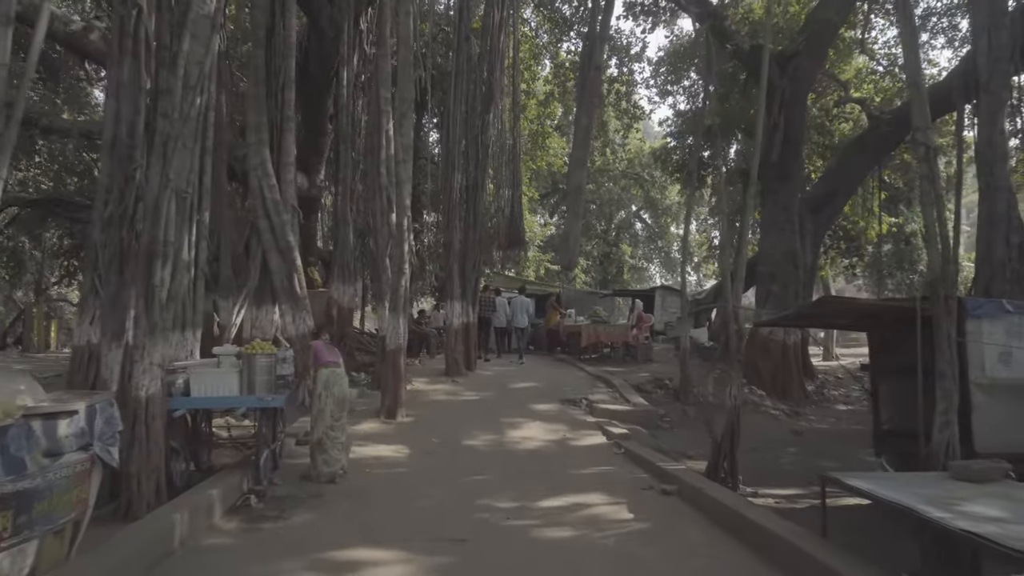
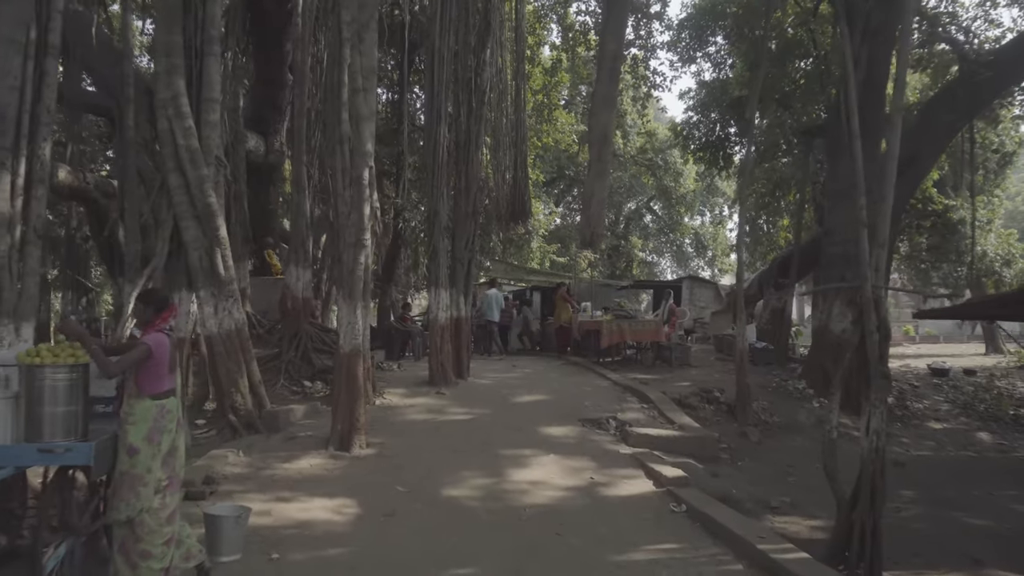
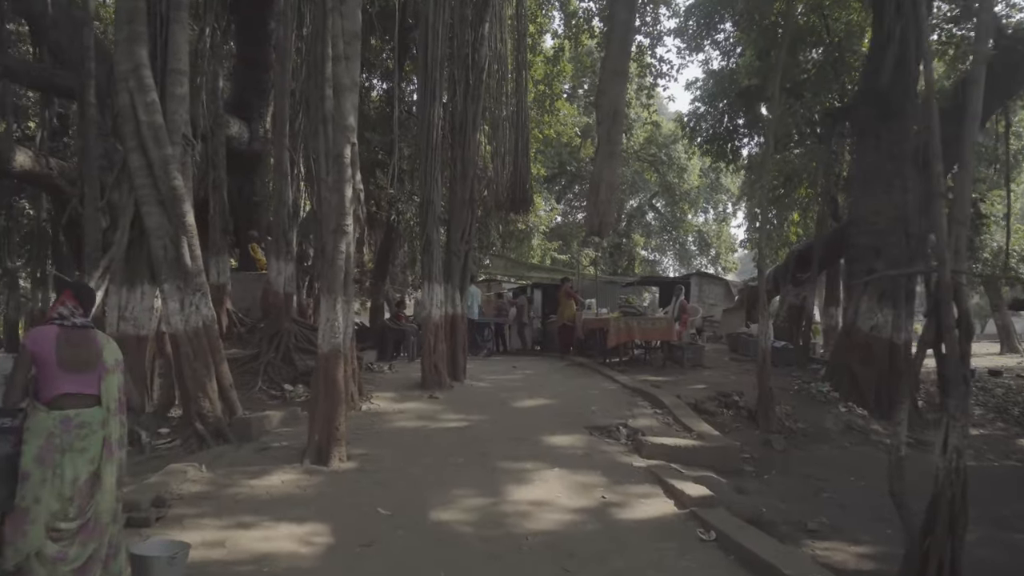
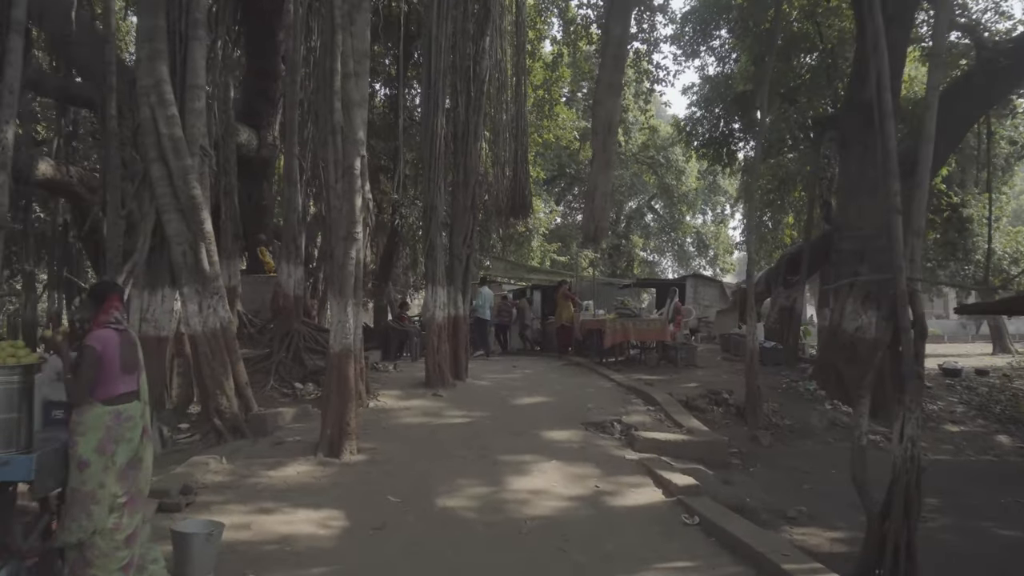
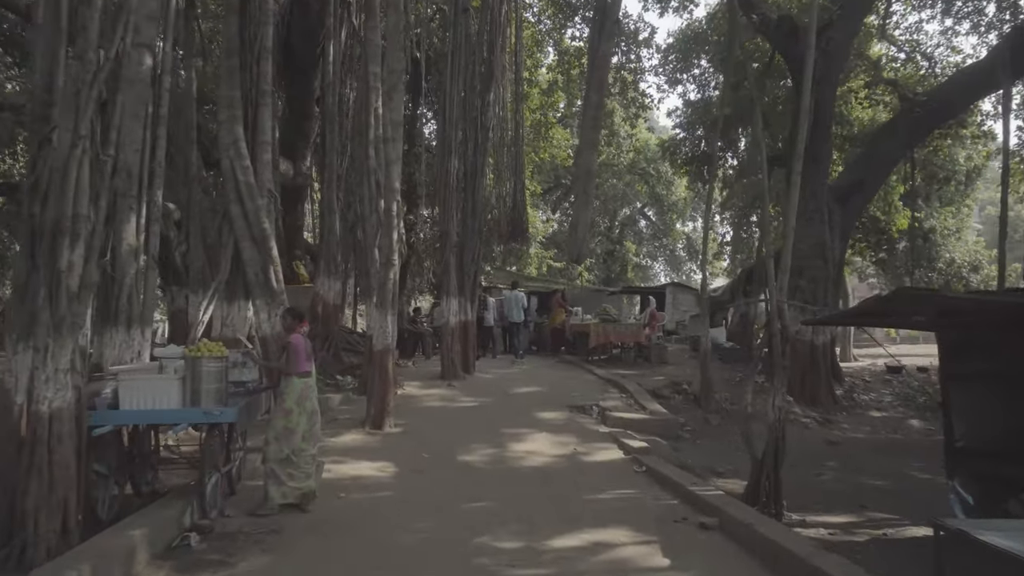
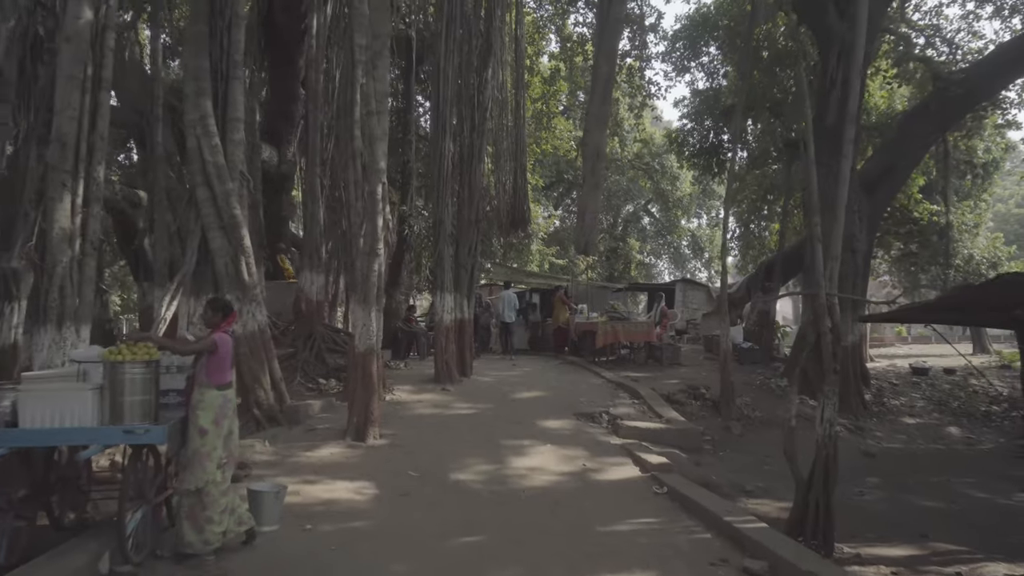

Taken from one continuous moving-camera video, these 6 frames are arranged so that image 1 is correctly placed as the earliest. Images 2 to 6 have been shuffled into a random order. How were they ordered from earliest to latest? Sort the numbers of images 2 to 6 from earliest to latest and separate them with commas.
5, 6, 2, 4, 3
